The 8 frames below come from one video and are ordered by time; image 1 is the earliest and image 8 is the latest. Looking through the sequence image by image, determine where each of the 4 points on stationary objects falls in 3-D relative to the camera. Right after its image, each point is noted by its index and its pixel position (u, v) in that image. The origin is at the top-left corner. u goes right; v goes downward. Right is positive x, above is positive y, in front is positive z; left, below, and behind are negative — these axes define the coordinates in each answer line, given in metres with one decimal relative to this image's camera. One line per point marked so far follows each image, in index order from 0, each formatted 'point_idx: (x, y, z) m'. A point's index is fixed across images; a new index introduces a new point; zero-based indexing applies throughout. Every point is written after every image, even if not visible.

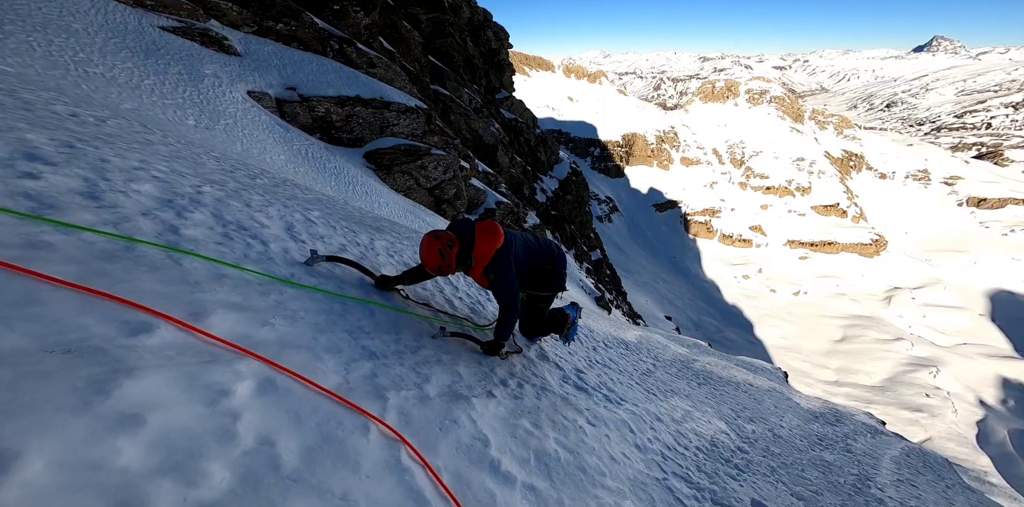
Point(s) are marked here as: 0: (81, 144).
0: (-5.3, +1.3, +4.9) m
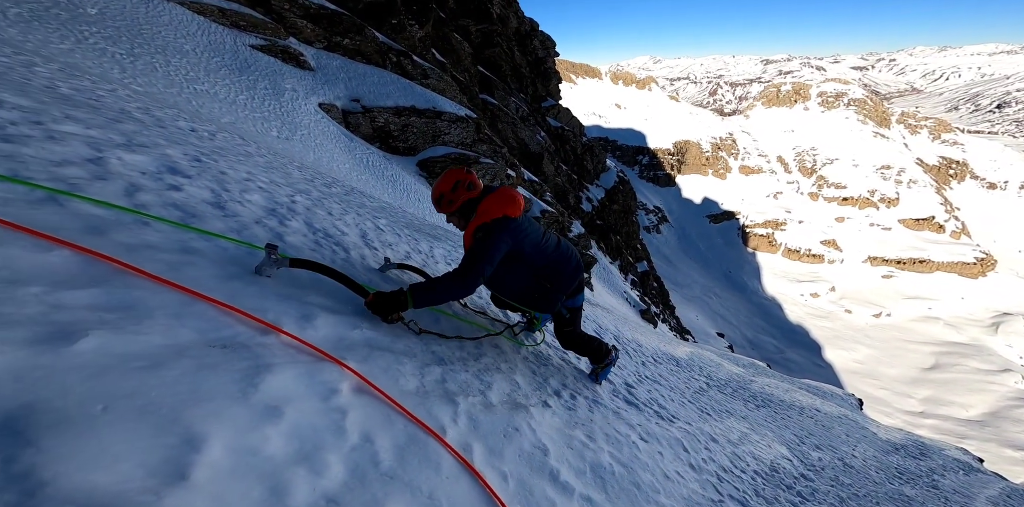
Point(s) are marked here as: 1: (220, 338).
0: (-4.2, +1.3, +5.5) m
1: (-1.7, -0.5, +2.4) m
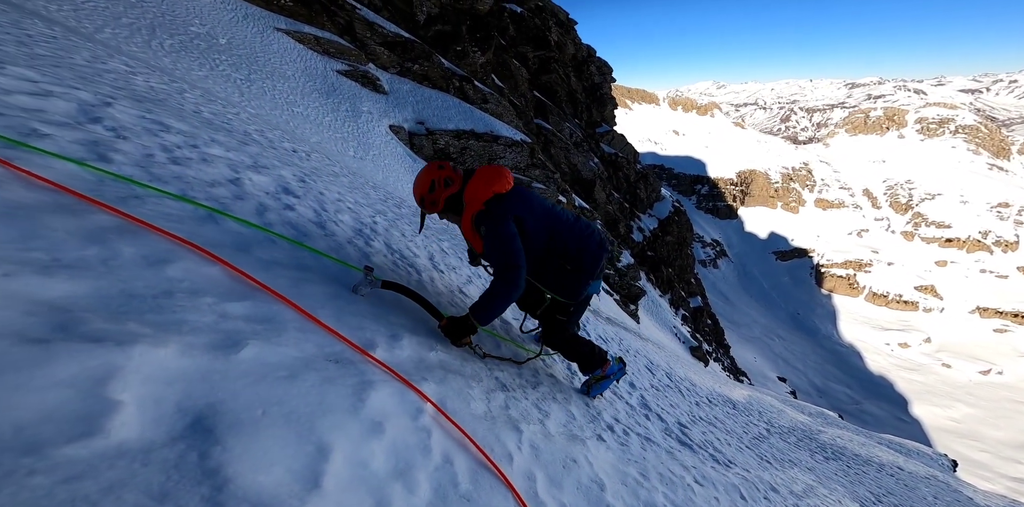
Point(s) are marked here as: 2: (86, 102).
0: (-3.1, +1.1, +6.1) m
1: (-1.1, -0.6, +2.5) m
2: (-4.0, +1.7, +3.8) m
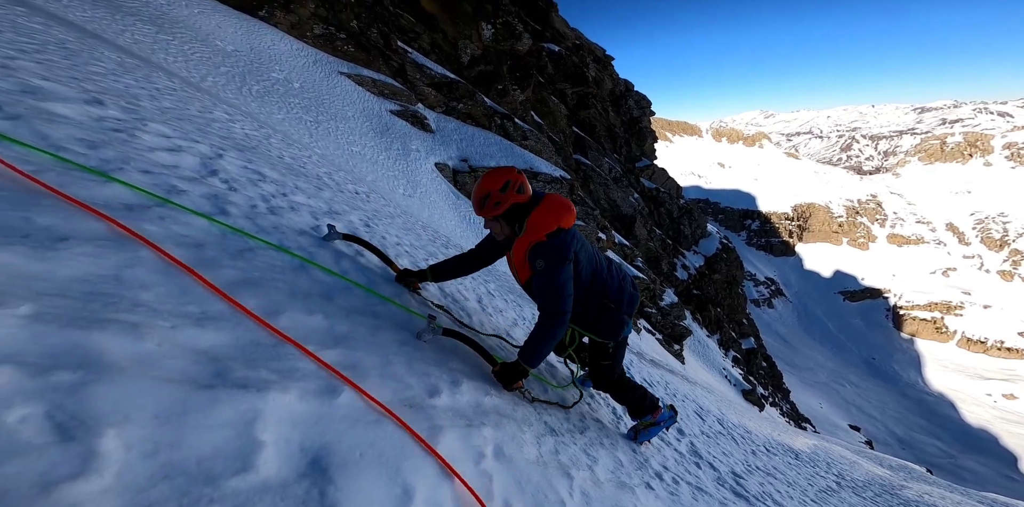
0: (-2.3, +0.5, +6.6) m
1: (-0.7, -1.0, +2.8) m
2: (-3.5, +1.2, +4.5) m
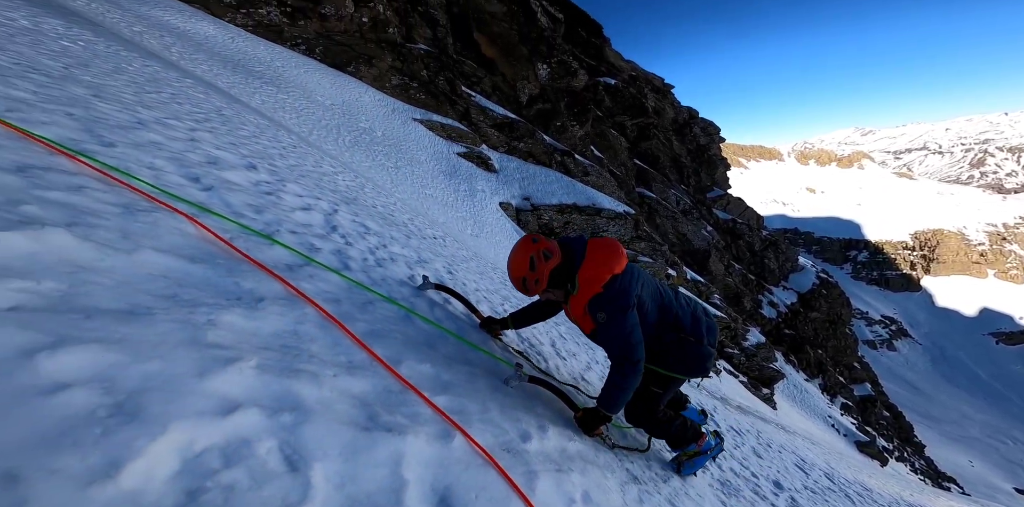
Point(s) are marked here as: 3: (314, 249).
0: (-1.0, -0.3, +7.2) m
1: (-0.1, -1.4, +3.0) m
2: (-2.5, +0.6, +5.4) m
3: (-1.9, 0.0, +3.9) m
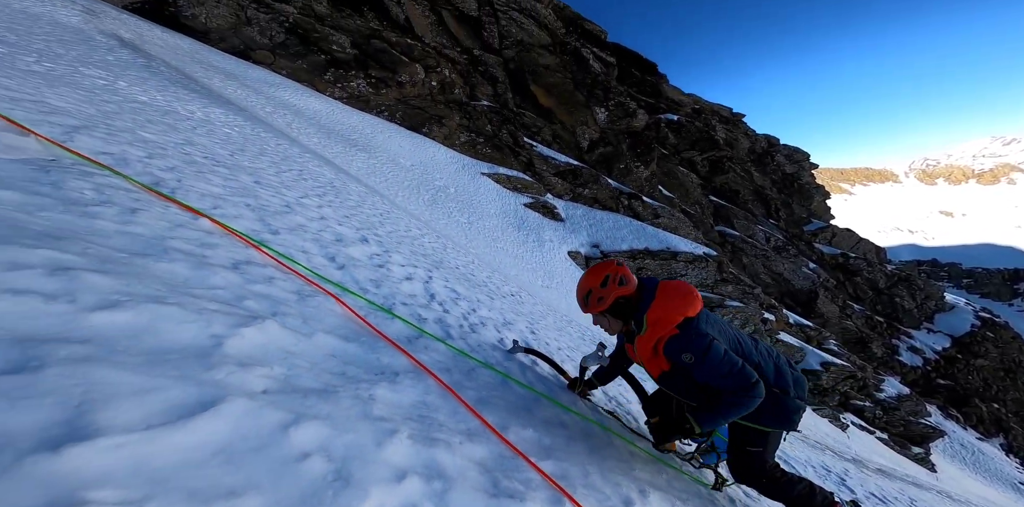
0: (+0.4, -1.4, +7.4) m
1: (+0.7, -1.9, +3.0) m
2: (-1.3, -0.4, +6.0) m
3: (-1.0, -0.7, +4.4) m
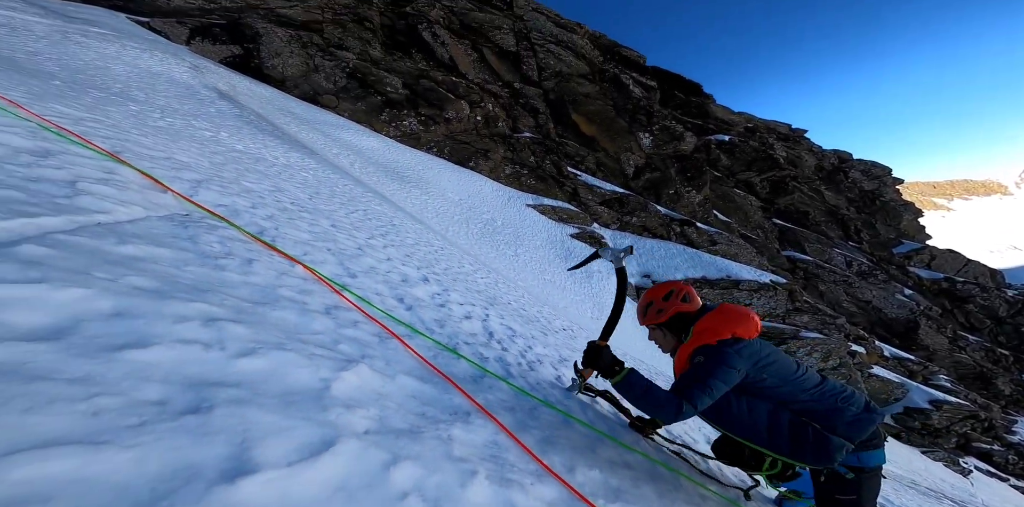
0: (+1.4, -2.1, +7.4) m
1: (+1.2, -2.3, +2.9) m
2: (-0.5, -1.0, +6.2) m
3: (-0.3, -1.2, +4.6) m
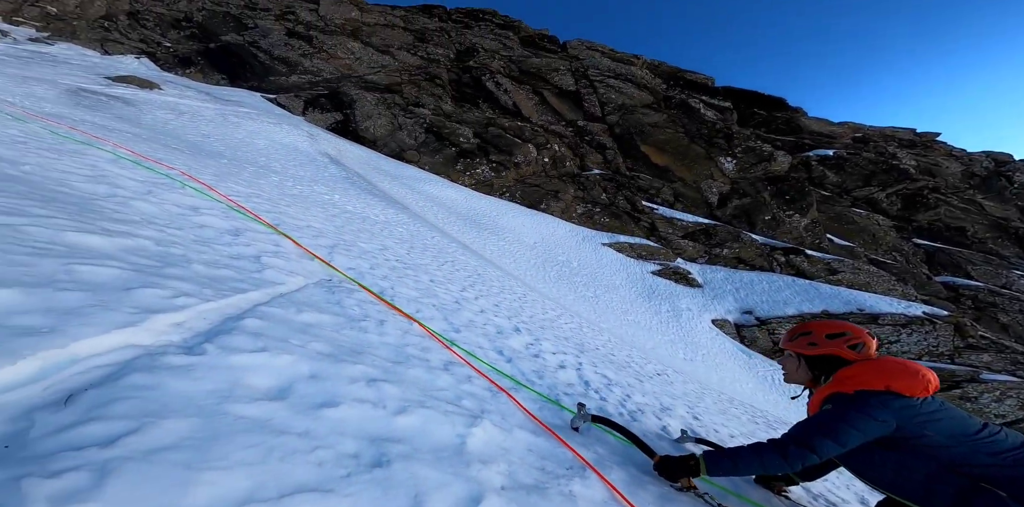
0: (+3.0, -3.0, +7.0) m
1: (+2.0, -2.7, +2.7) m
2: (+1.0, -1.8, +6.3) m
3: (+0.8, -1.8, +4.6) m
